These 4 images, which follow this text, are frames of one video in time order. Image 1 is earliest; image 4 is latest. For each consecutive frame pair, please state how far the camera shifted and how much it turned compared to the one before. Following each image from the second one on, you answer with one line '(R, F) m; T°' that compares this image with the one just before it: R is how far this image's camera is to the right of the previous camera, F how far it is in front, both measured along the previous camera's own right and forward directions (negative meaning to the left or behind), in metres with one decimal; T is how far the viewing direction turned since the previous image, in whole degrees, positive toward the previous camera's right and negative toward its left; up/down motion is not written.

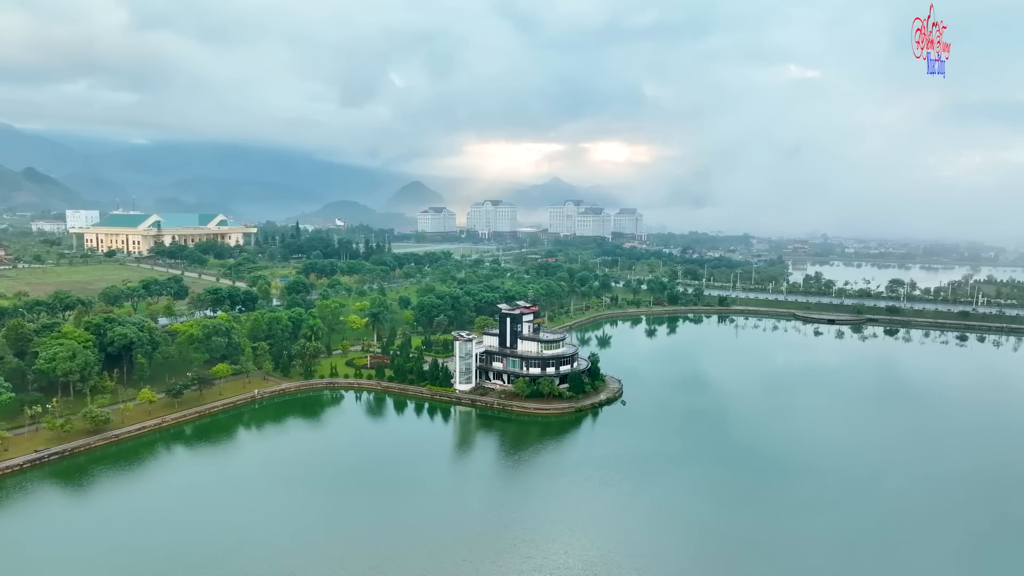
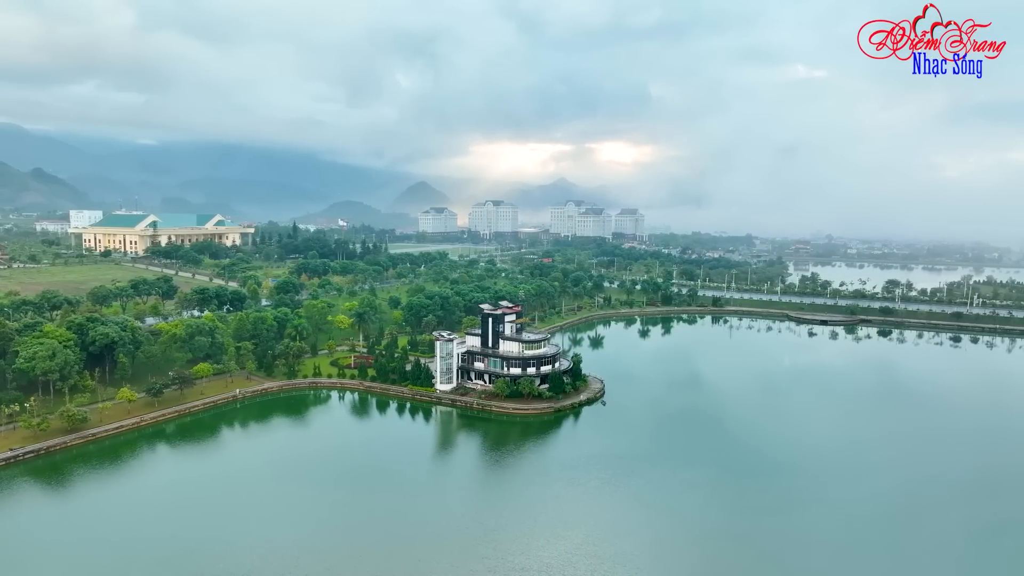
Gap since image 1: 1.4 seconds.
(+0.9, 0.0) m; 0°
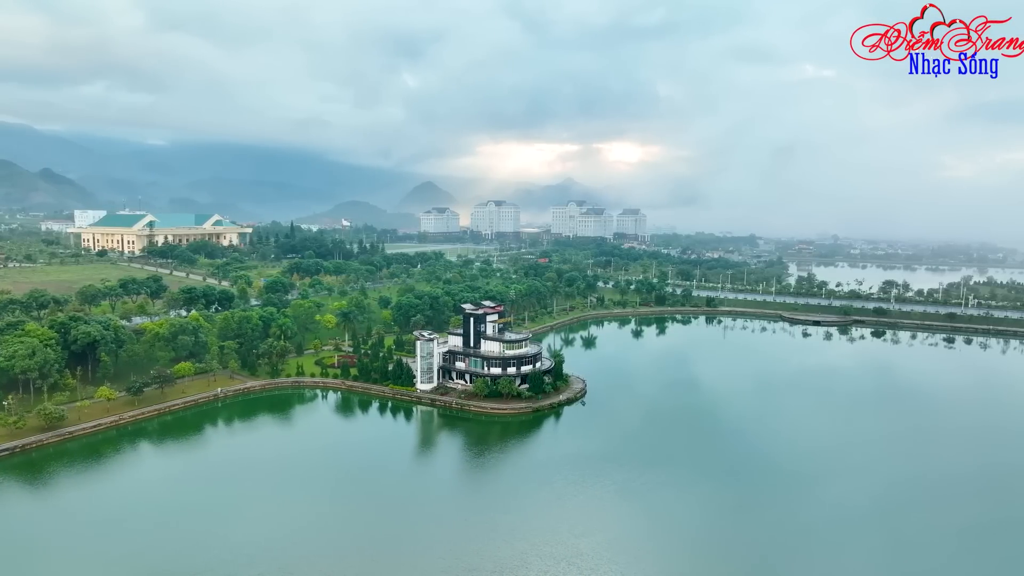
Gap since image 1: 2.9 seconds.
(+1.0, 0.0) m; 0°
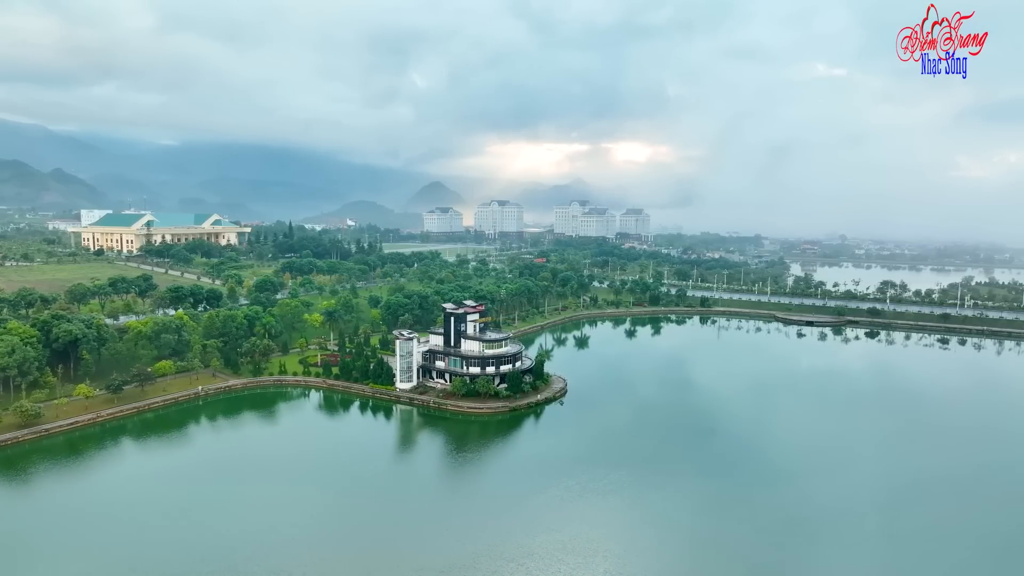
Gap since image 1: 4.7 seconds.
(+1.1, 0.0) m; -1°
